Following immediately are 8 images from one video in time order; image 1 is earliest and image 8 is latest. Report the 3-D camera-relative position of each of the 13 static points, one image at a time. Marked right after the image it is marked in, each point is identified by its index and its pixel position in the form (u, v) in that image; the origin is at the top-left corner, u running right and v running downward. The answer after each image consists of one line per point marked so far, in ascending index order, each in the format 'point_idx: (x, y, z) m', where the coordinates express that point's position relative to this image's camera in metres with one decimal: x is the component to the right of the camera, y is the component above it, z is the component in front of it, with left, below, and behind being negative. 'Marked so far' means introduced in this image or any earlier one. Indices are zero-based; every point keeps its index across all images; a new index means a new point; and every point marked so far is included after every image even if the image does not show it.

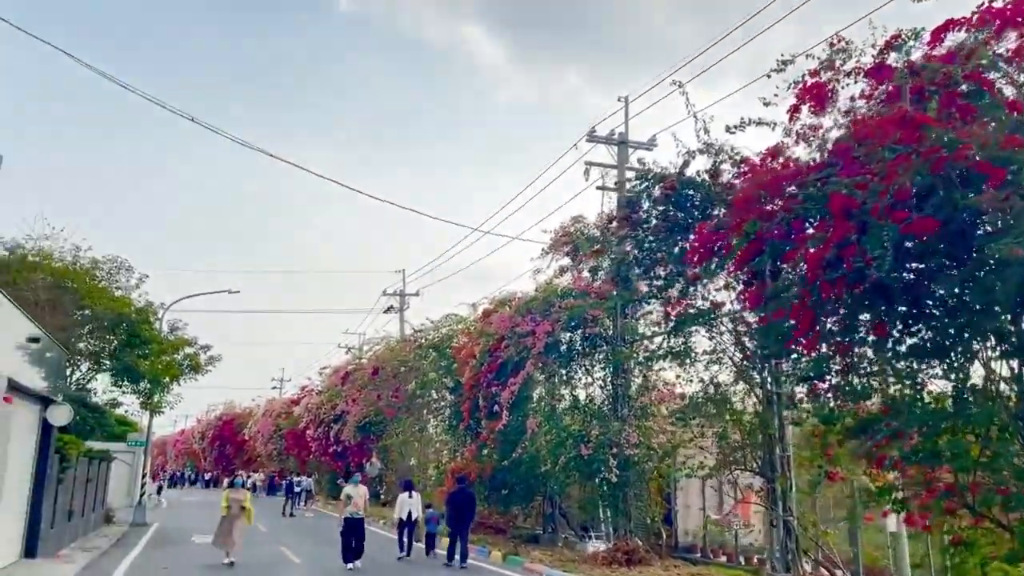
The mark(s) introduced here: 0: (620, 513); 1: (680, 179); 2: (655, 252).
0: (+2.3, -4.9, +18.4) m
1: (+2.9, +1.9, +14.6) m
2: (+2.5, +0.6, +14.8) m
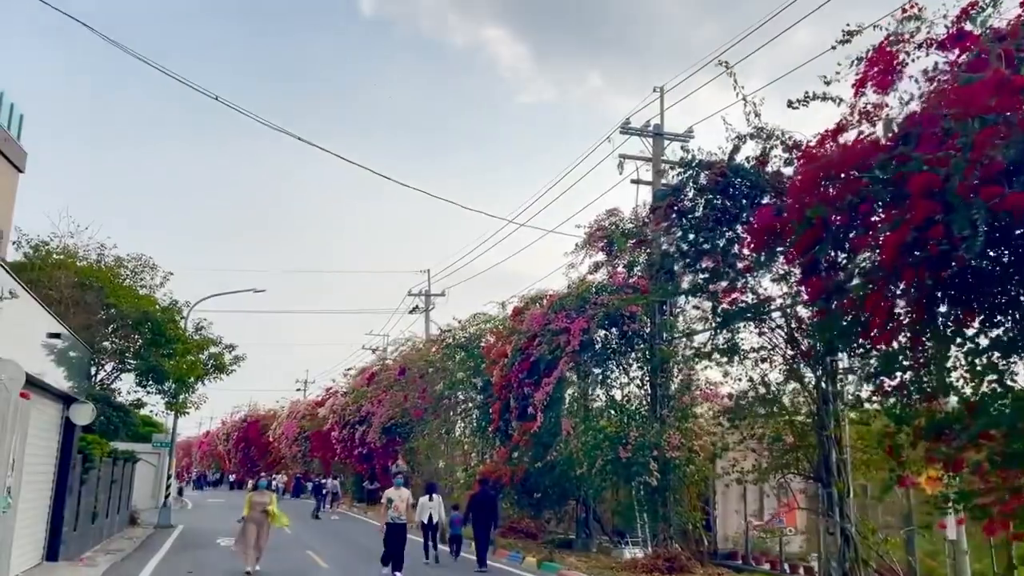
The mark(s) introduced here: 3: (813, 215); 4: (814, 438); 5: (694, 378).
0: (+3.0, -4.8, +17.7) m
1: (+3.5, +2.0, +13.8) m
2: (+3.1, +0.7, +14.1) m
3: (+3.8, +0.9, +10.7) m
4: (+4.8, -2.4, +13.8) m
5: (+3.8, -1.9, +17.9) m
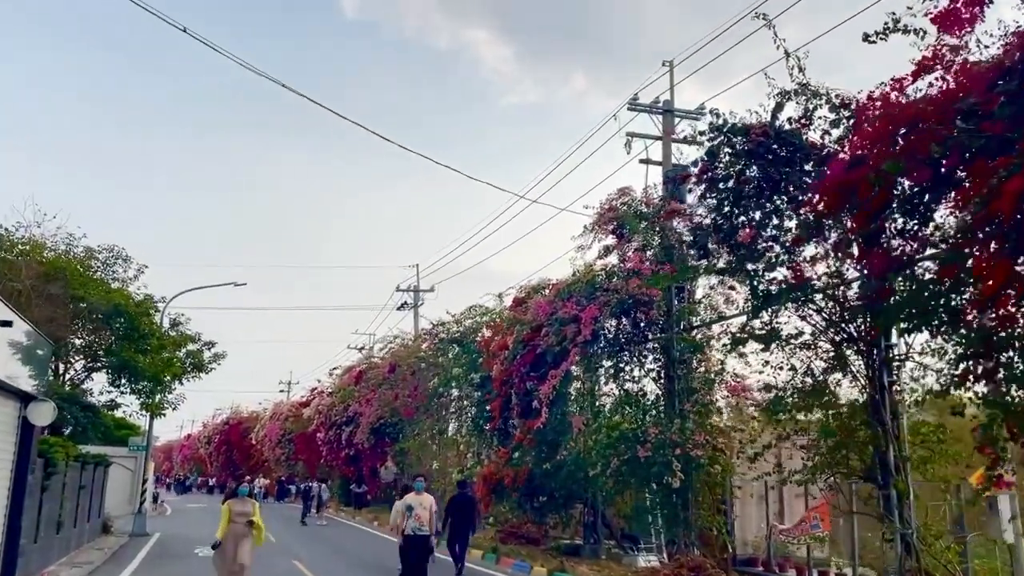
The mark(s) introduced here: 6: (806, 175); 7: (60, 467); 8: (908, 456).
0: (+3.1, -4.5, +16.1) m
1: (+3.7, +2.3, +12.3) m
2: (+3.3, +1.0, +12.6) m
3: (+4.0, +1.2, +9.2) m
4: (+5.0, -2.1, +12.3) m
5: (+4.0, -1.6, +16.4) m
6: (+4.0, +1.5, +12.1) m
7: (-9.9, -3.9, +18.9) m
8: (+5.4, -2.3, +11.8) m
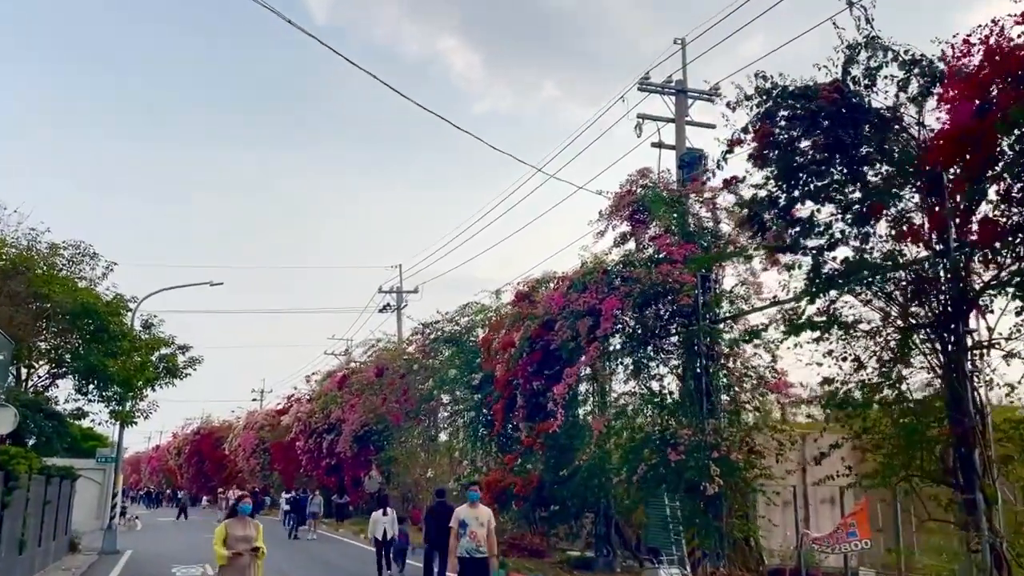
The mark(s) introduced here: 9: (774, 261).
0: (+3.4, -4.2, +14.7) m
1: (+4.1, +2.6, +11.0) m
2: (+3.6, +1.2, +11.2) m
3: (+4.5, +1.5, +7.9) m
4: (+5.4, -1.8, +11.0) m
5: (+4.2, -1.4, +15.0) m
6: (+4.4, +1.8, +10.7) m
7: (-9.7, -3.8, +17.1) m
8: (+5.9, -2.0, +10.5) m
9: (+4.4, +0.3, +14.3) m
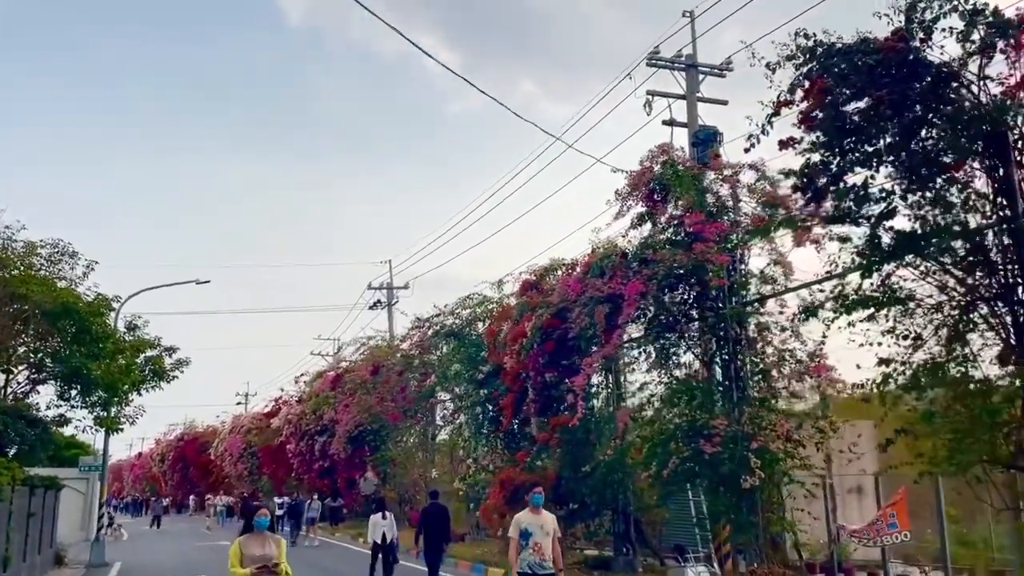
0: (+3.8, -3.9, +13.9) m
1: (+4.4, +2.9, +10.1) m
2: (+4.0, +1.6, +10.3) m
3: (+4.9, +1.8, +7.0) m
4: (+5.8, -1.5, +10.2) m
5: (+4.5, -1.0, +14.1) m
6: (+4.7, +2.1, +9.9) m
7: (-9.4, -3.8, +15.9) m
8: (+6.3, -1.7, +9.7) m
9: (+4.7, +0.7, +13.5) m
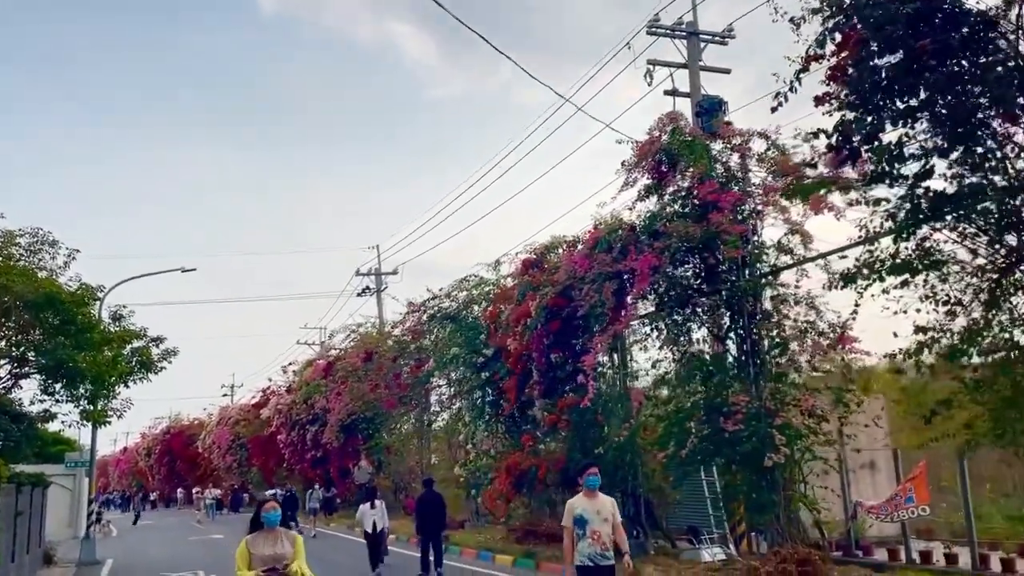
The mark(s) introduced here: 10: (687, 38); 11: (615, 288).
0: (+4.0, -3.5, +13.4) m
1: (+4.5, +3.3, +9.5) m
2: (+4.1, +2.0, +9.8) m
3: (+5.1, +2.2, +6.5) m
4: (+6.1, -1.0, +9.7) m
5: (+4.7, -0.6, +13.7) m
6: (+4.9, +2.5, +9.3) m
7: (-9.2, -3.6, +15.2) m
8: (+6.5, -1.2, +9.3) m
9: (+4.9, +1.2, +12.9) m
10: (+3.8, +5.4, +18.6) m
11: (+1.8, 0.0, +15.1) m
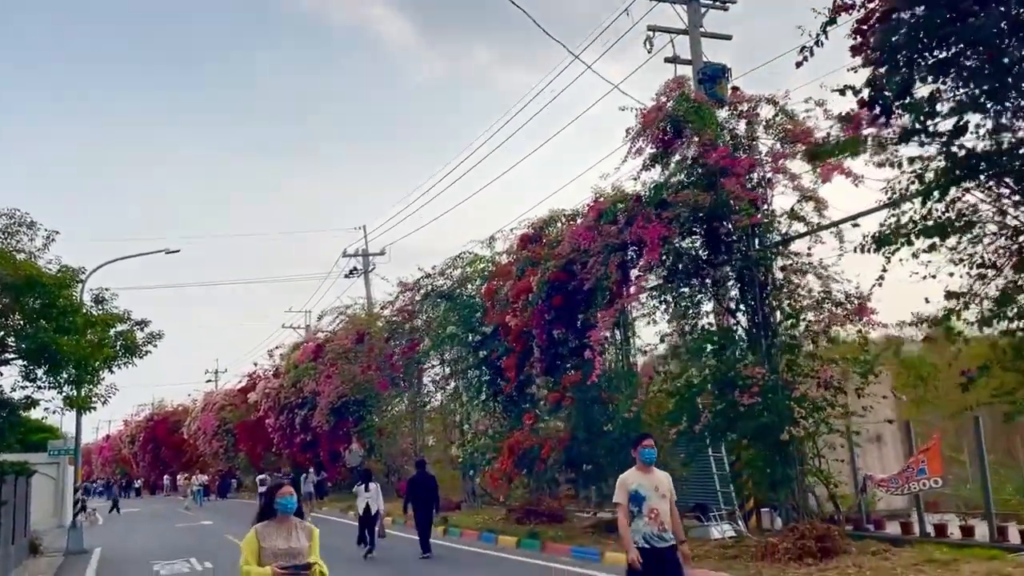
0: (+4.1, -3.0, +13.1) m
1: (+4.6, +3.7, +9.1) m
2: (+4.3, +2.3, +9.3) m
3: (+5.3, +2.5, +6.0) m
4: (+6.2, -0.6, +9.4) m
5: (+4.8, -0.1, +13.3) m
6: (+5.0, +2.9, +8.9) m
7: (-9.1, -3.3, +14.6) m
8: (+6.7, -0.8, +8.9) m
9: (+4.9, +1.6, +12.5) m
10: (+3.7, +5.9, +18.1) m
11: (+1.8, +0.5, +14.6) m
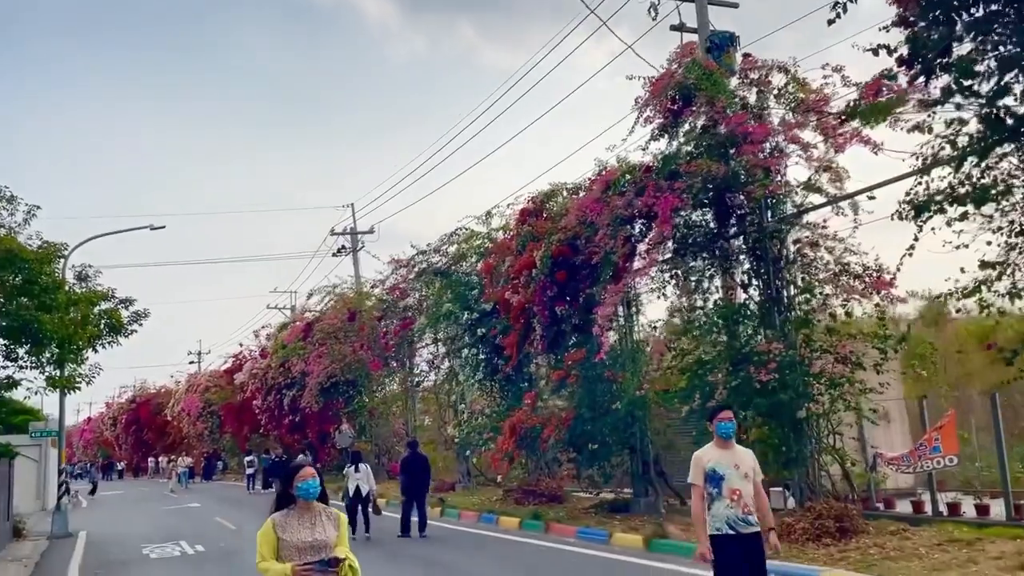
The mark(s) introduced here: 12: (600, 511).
0: (+4.2, -2.6, +12.7) m
1: (+4.8, +4.0, +8.6) m
2: (+4.4, +2.7, +8.9) m
3: (+5.5, +2.8, +5.6) m
4: (+6.4, -0.3, +9.0) m
5: (+4.9, +0.3, +12.8) m
6: (+5.2, +3.2, +8.4) m
7: (-9.0, -2.8, +14.0) m
8: (+6.9, -0.5, +8.6) m
9: (+5.0, +2.0, +12.1) m
10: (+3.7, +6.4, +17.5) m
11: (+1.9, +0.9, +14.1) m
12: (+1.7, -4.3, +16.6) m
